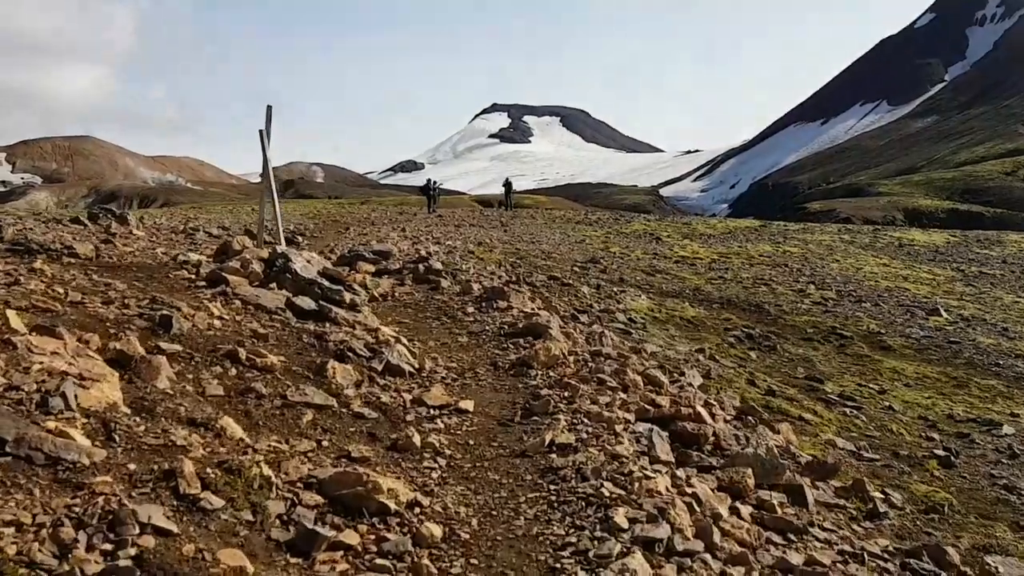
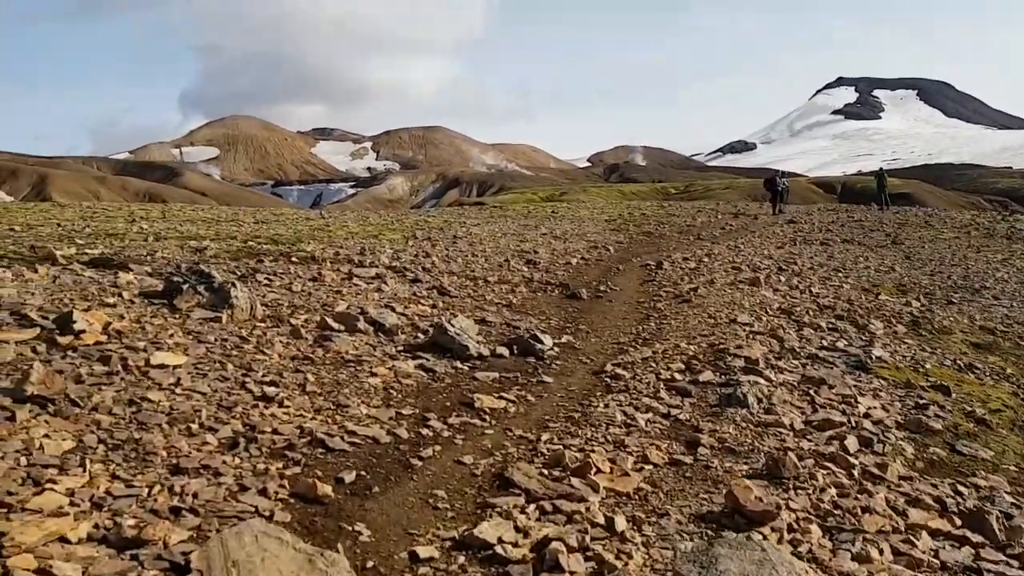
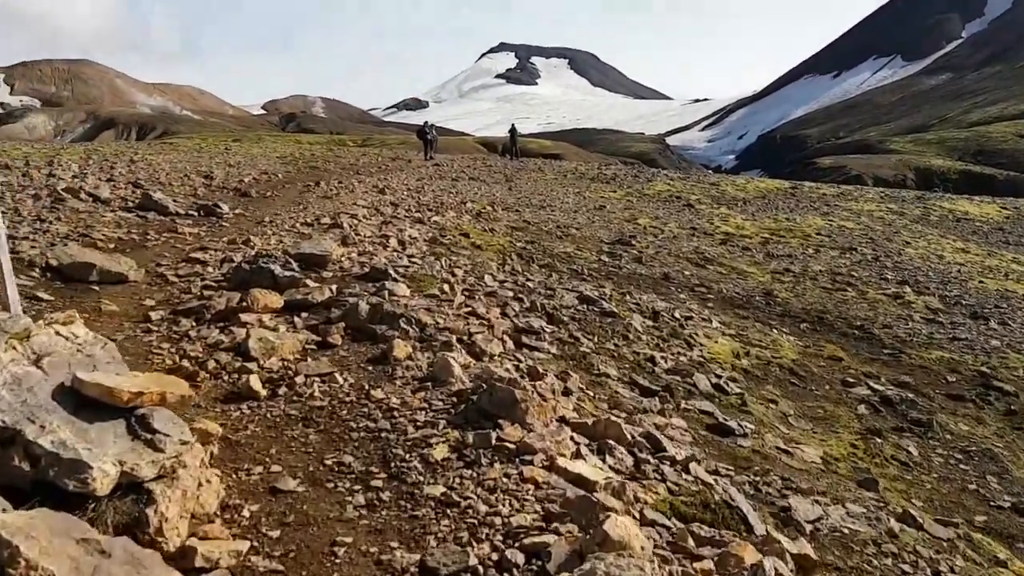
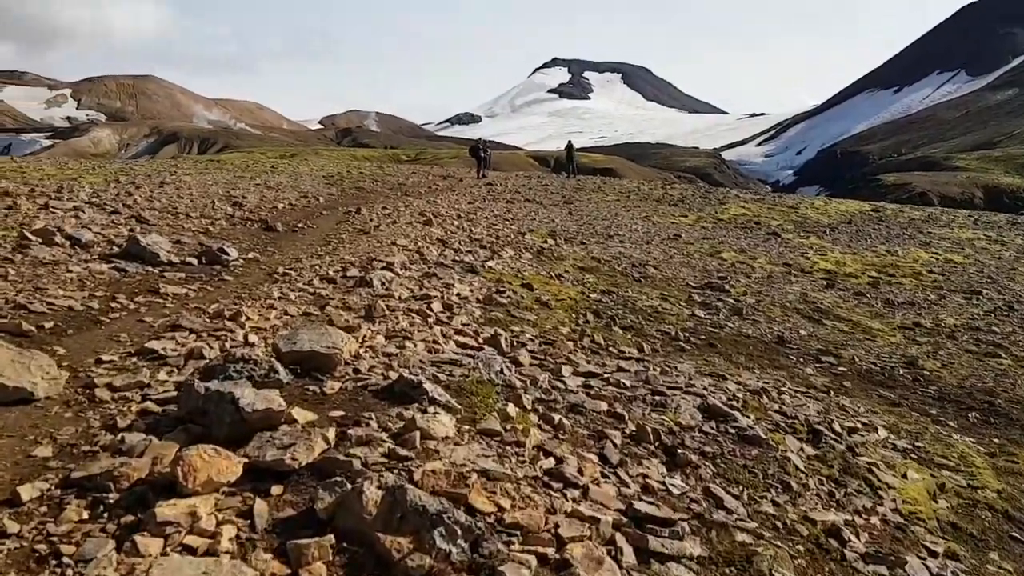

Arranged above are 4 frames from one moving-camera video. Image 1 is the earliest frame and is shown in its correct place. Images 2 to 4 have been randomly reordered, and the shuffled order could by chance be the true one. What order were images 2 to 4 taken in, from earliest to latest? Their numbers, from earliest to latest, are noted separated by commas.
3, 4, 2
